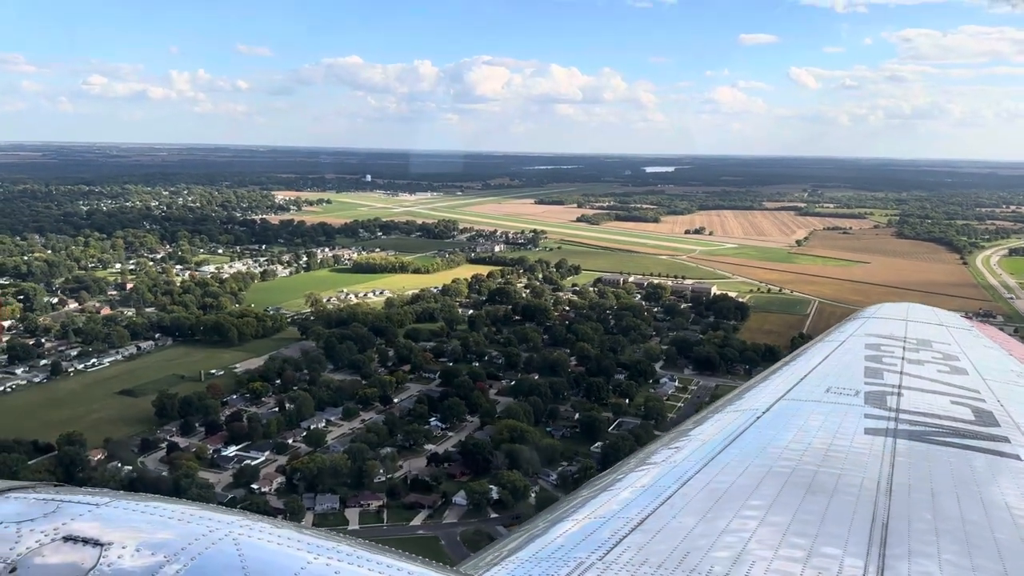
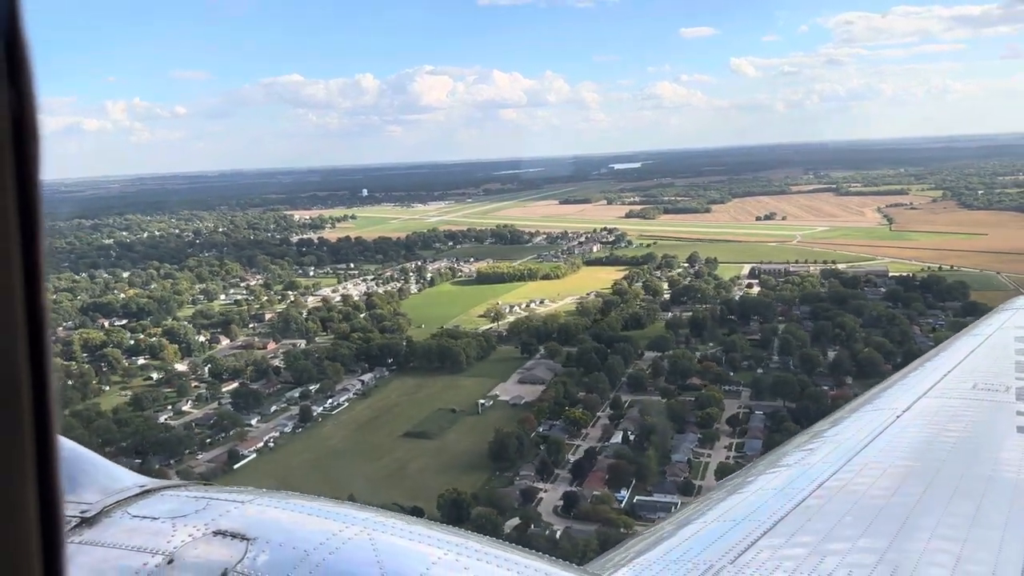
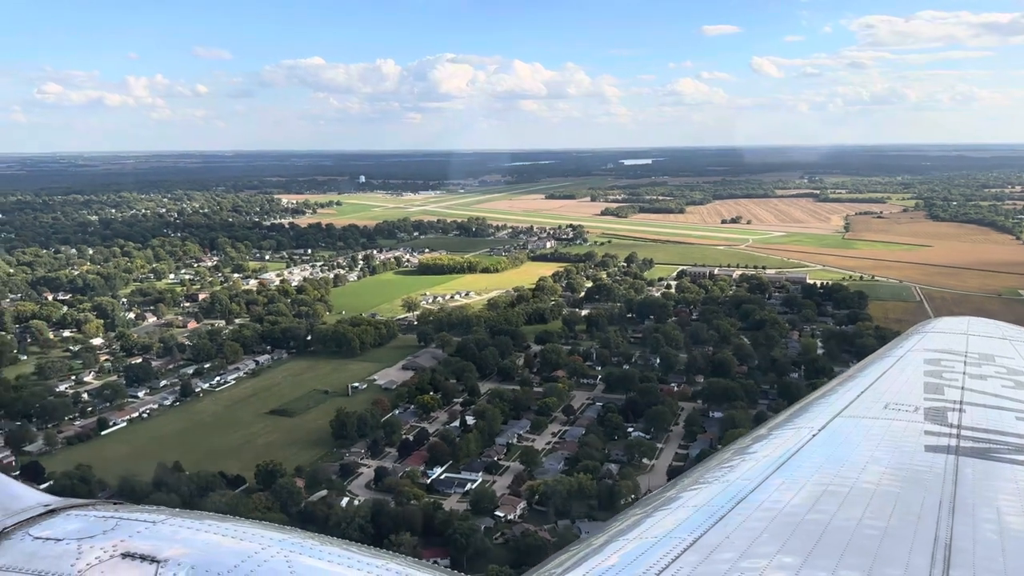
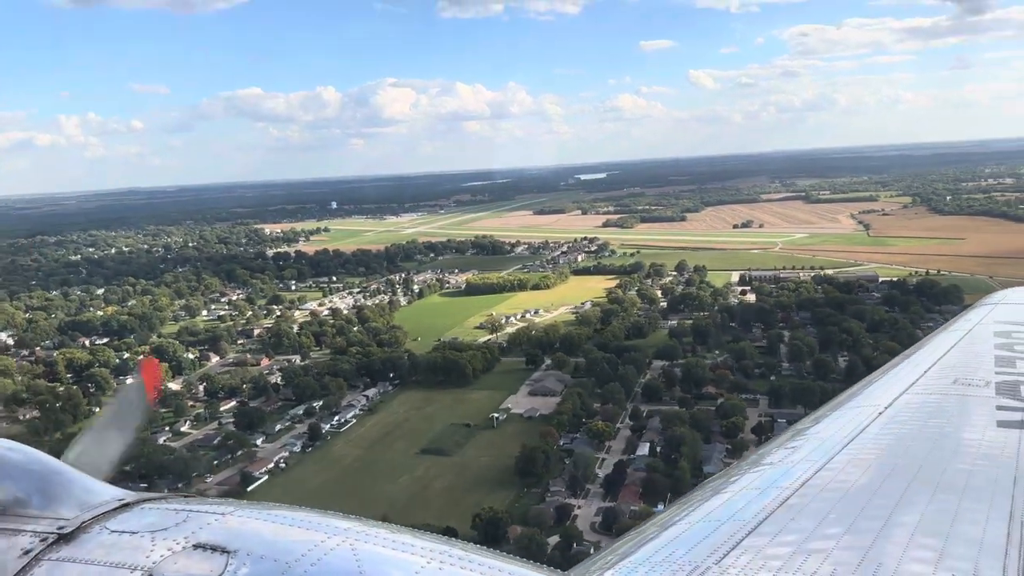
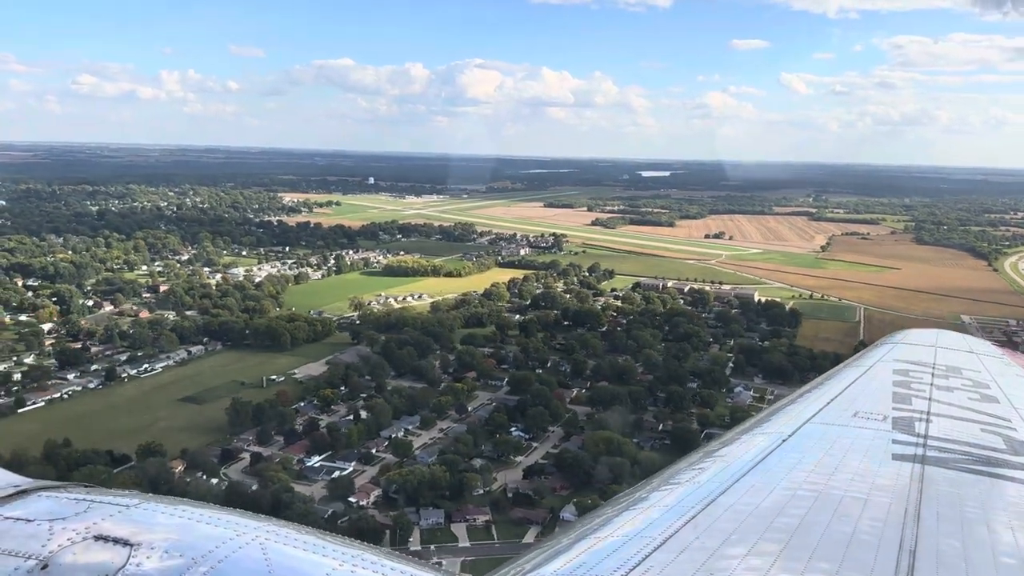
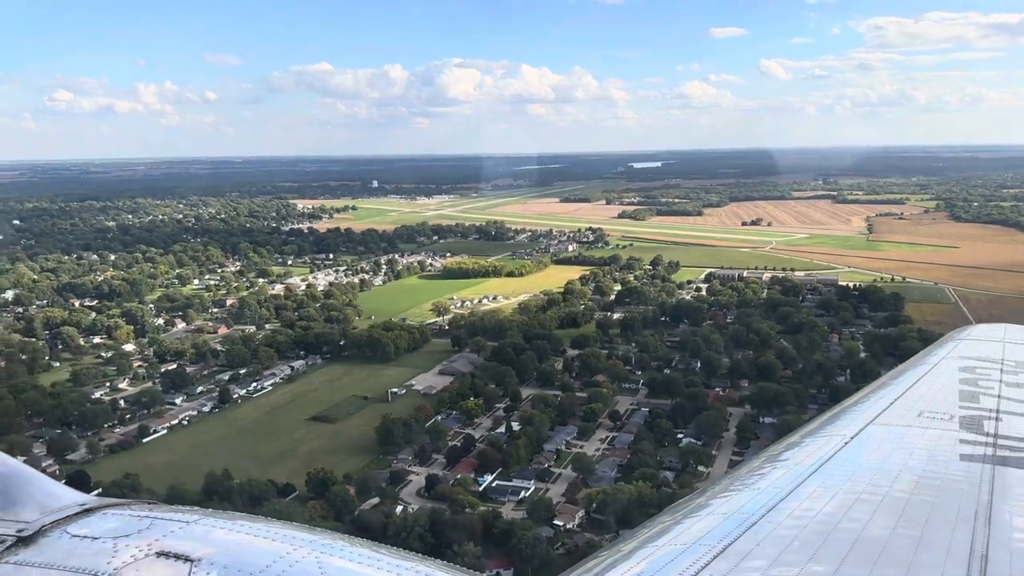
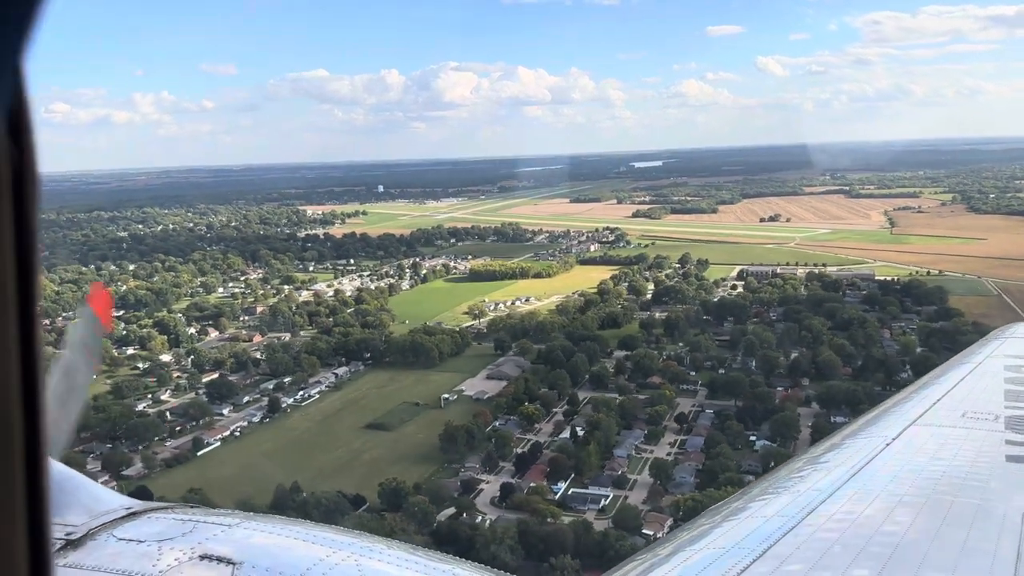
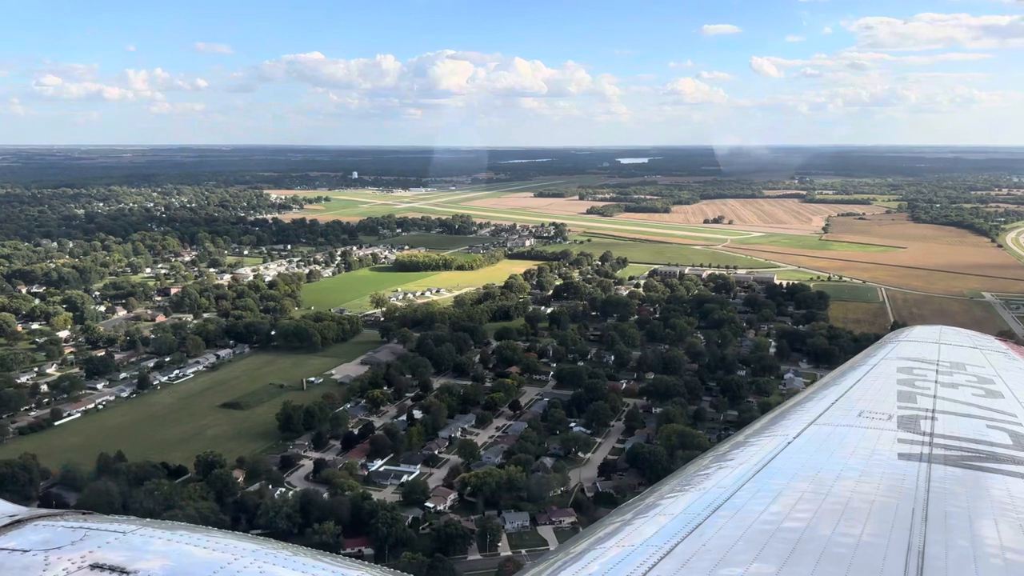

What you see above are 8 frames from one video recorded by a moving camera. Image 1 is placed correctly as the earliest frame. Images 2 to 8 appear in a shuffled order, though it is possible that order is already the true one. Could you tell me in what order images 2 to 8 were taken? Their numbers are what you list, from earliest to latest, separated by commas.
5, 8, 3, 6, 7, 2, 4
